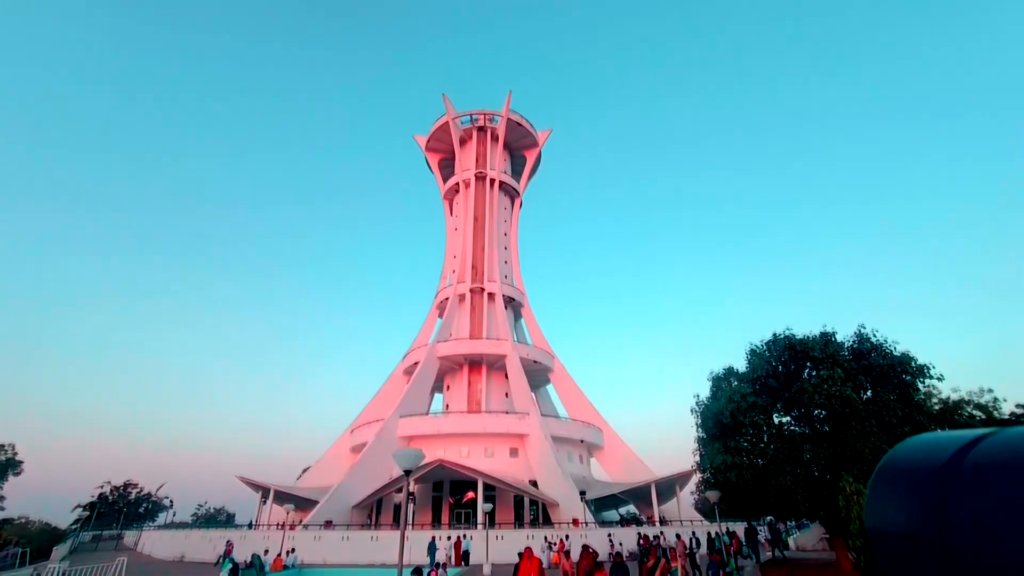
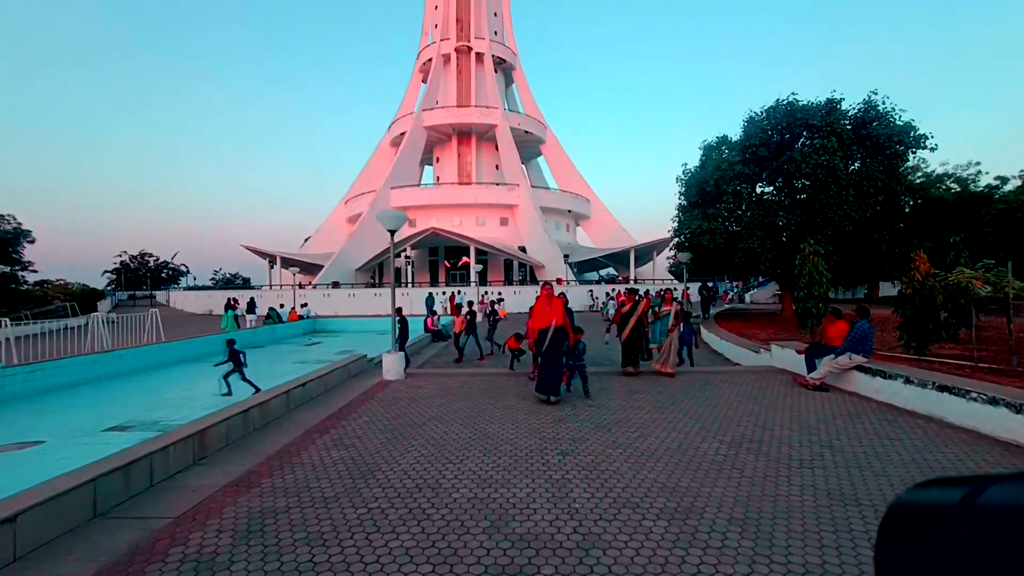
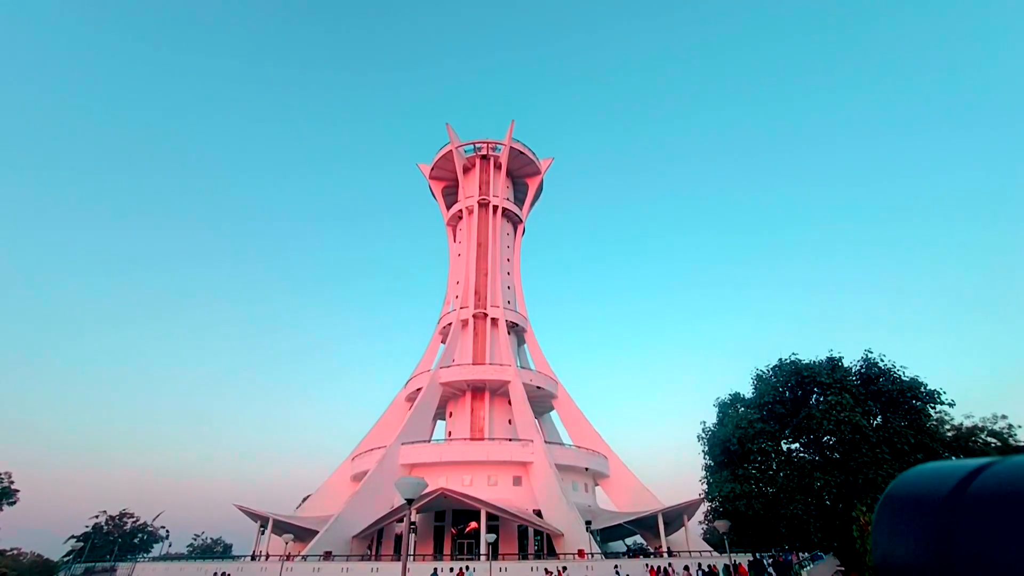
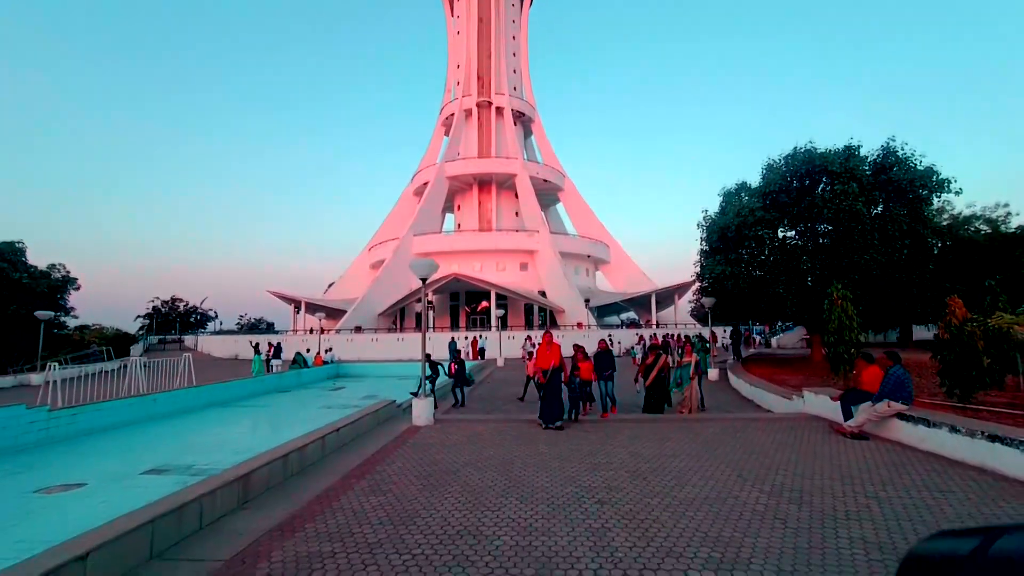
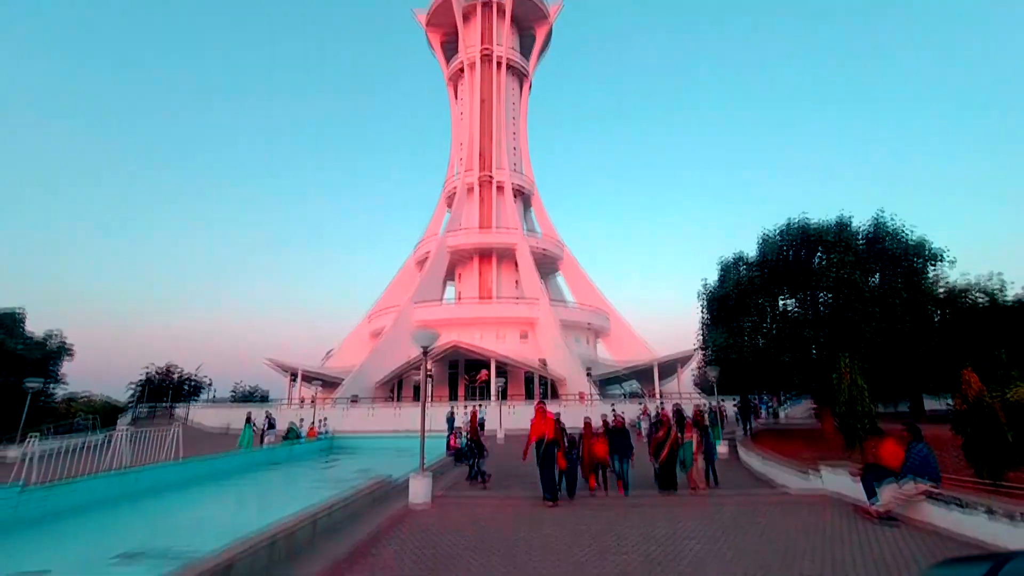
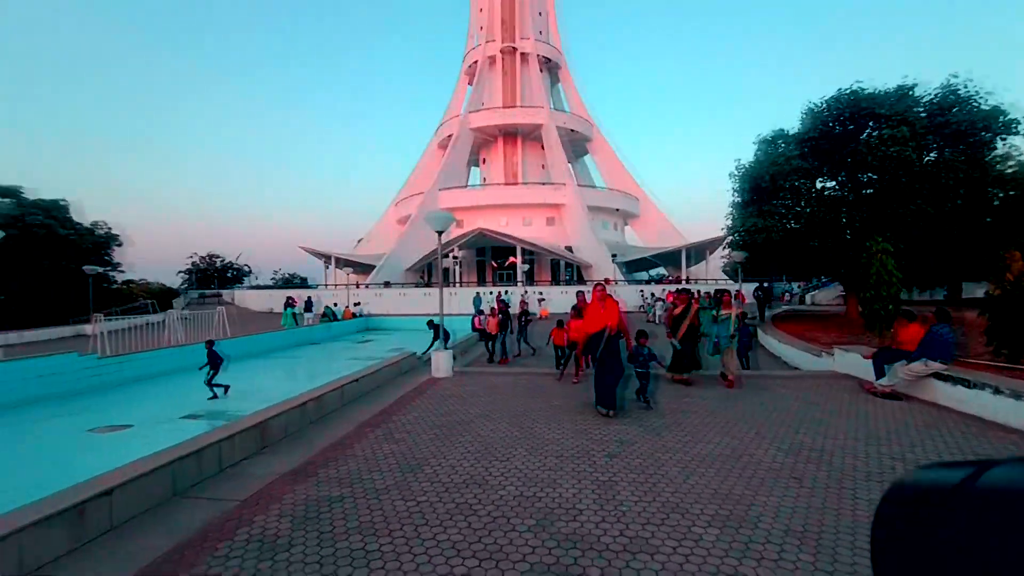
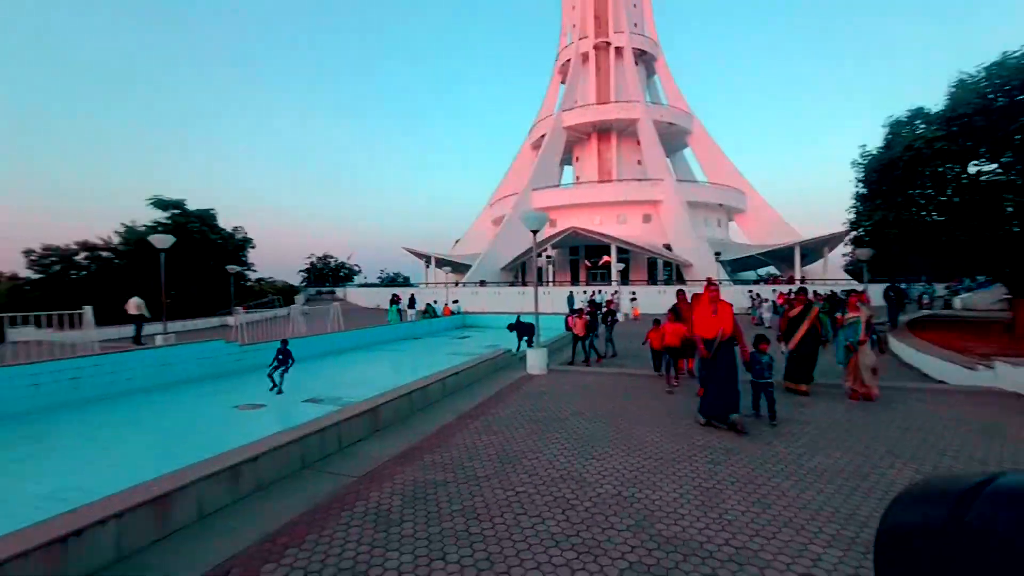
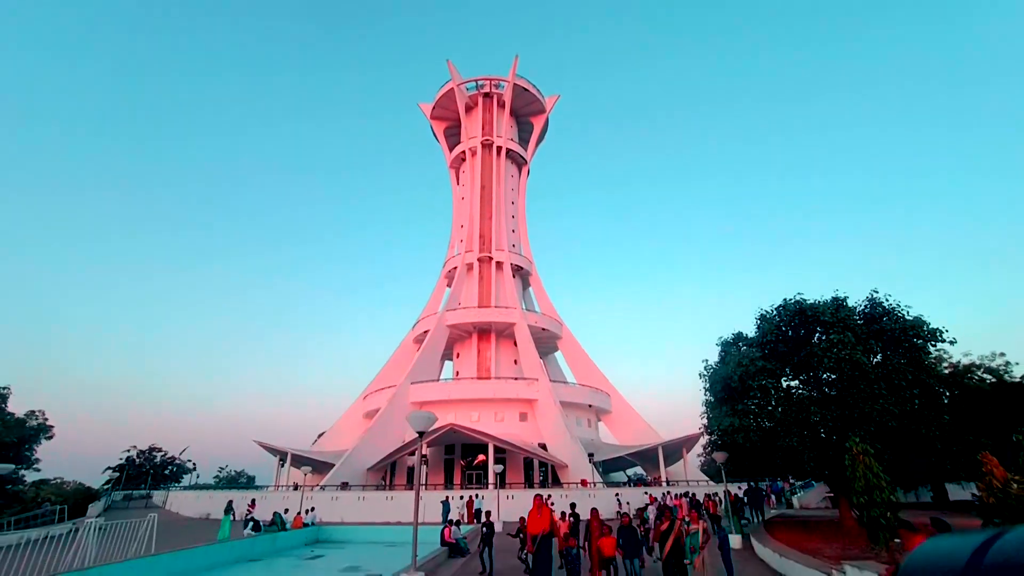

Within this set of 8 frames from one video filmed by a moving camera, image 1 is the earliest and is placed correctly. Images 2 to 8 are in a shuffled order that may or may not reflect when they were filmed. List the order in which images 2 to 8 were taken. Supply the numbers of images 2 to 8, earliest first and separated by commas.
3, 8, 5, 4, 2, 6, 7
